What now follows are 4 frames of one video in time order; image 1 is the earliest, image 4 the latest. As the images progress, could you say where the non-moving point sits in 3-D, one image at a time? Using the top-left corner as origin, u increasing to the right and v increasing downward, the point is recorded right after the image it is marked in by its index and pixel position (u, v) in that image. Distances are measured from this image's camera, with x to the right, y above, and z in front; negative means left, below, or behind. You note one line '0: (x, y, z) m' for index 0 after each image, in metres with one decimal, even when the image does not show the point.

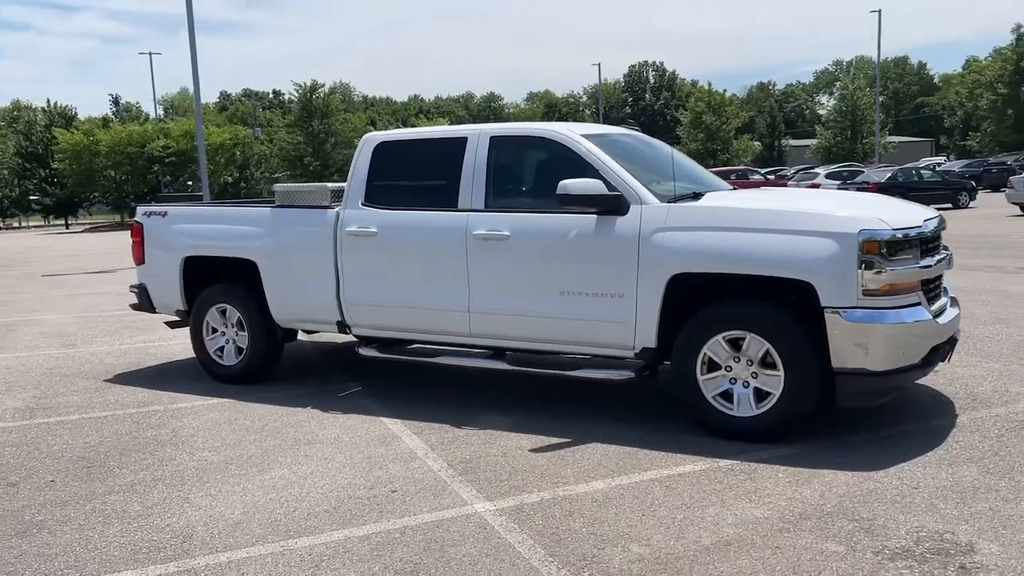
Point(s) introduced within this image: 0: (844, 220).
0: (+1.9, +0.4, +4.8) m
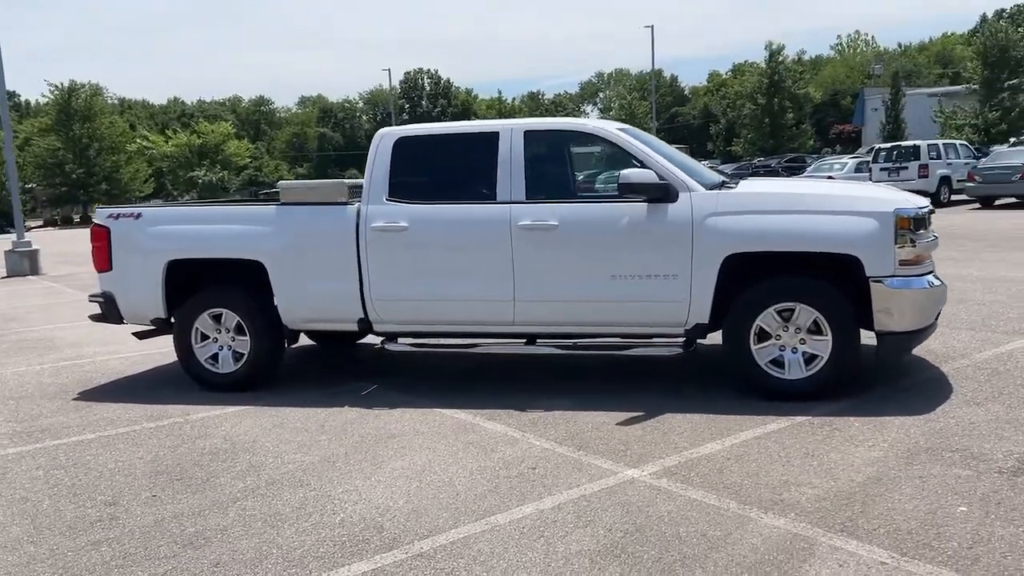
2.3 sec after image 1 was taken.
0: (+2.4, +0.6, +5.6) m
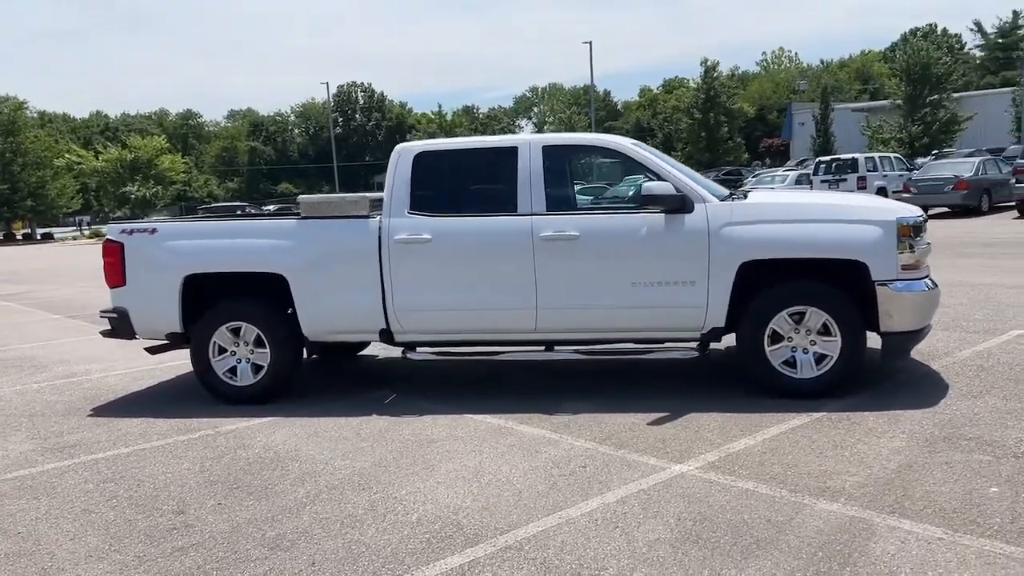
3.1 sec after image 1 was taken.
0: (+2.6, +0.5, +6.0) m
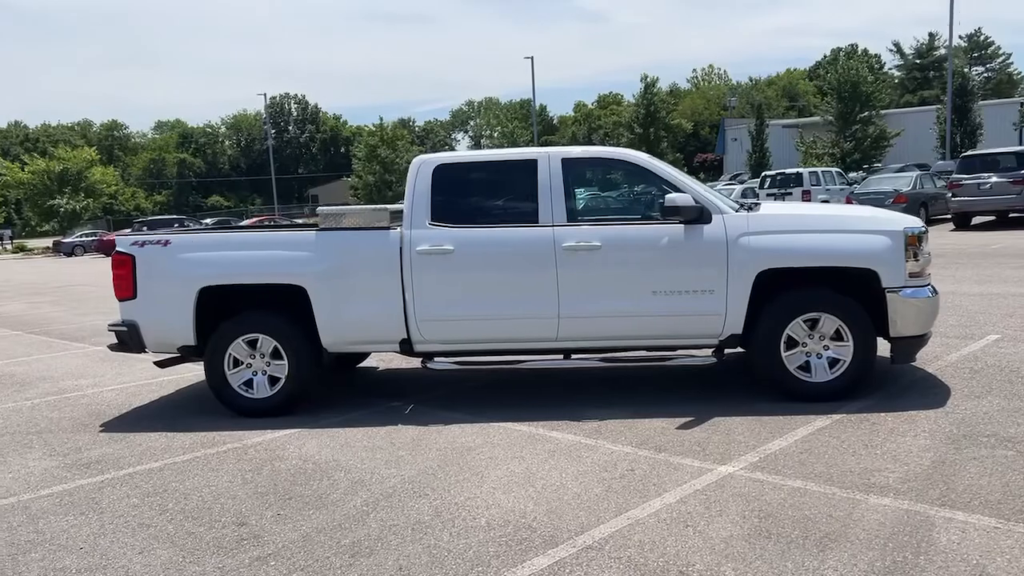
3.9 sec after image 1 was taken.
0: (+2.8, +0.5, +6.4) m
